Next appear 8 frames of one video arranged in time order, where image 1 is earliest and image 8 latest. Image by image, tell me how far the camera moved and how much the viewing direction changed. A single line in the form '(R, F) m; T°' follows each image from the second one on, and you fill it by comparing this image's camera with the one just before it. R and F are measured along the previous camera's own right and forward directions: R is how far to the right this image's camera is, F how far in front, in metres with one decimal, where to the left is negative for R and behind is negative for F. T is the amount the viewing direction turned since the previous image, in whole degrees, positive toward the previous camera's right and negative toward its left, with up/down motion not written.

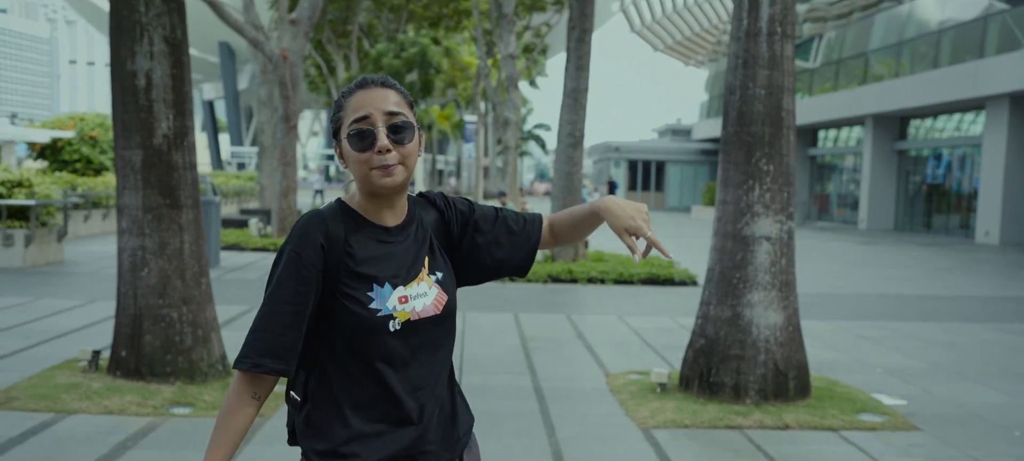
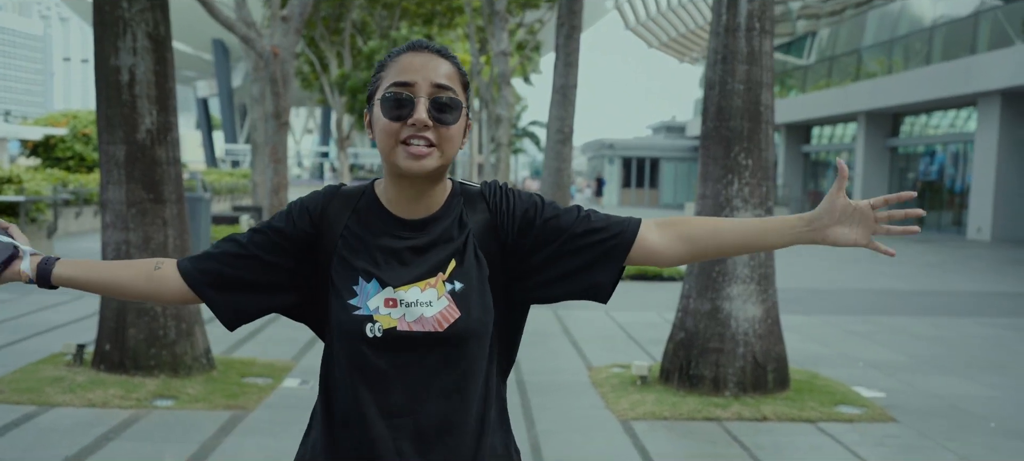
(+0.1, -0.1) m; 0°
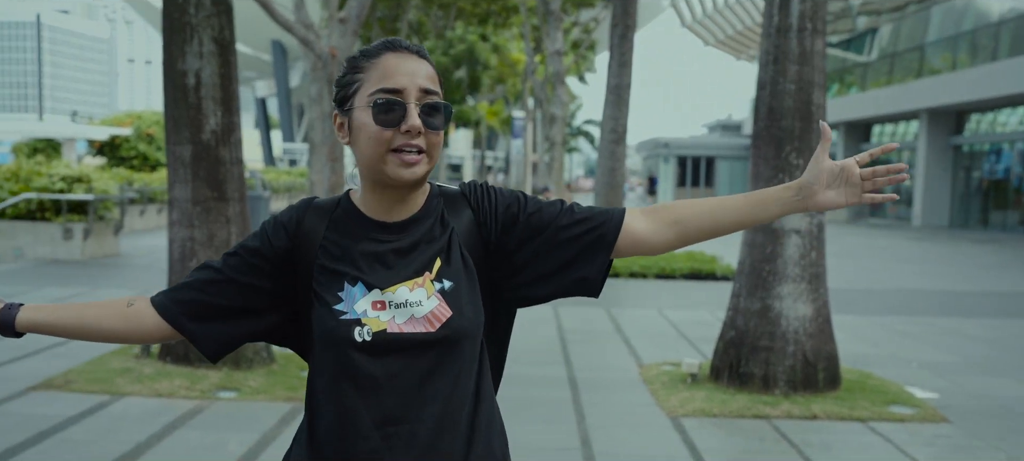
(0.0, -0.1) m; -3°
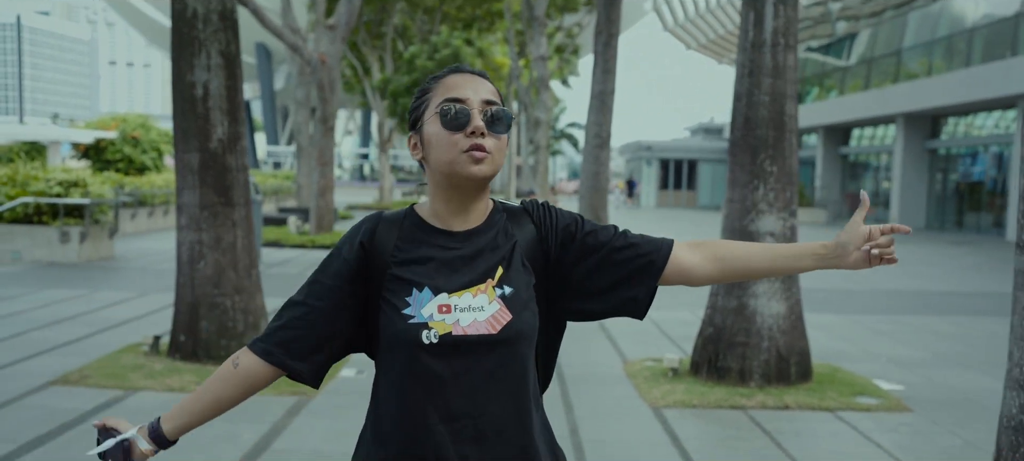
(-0.1, -0.4) m; +1°
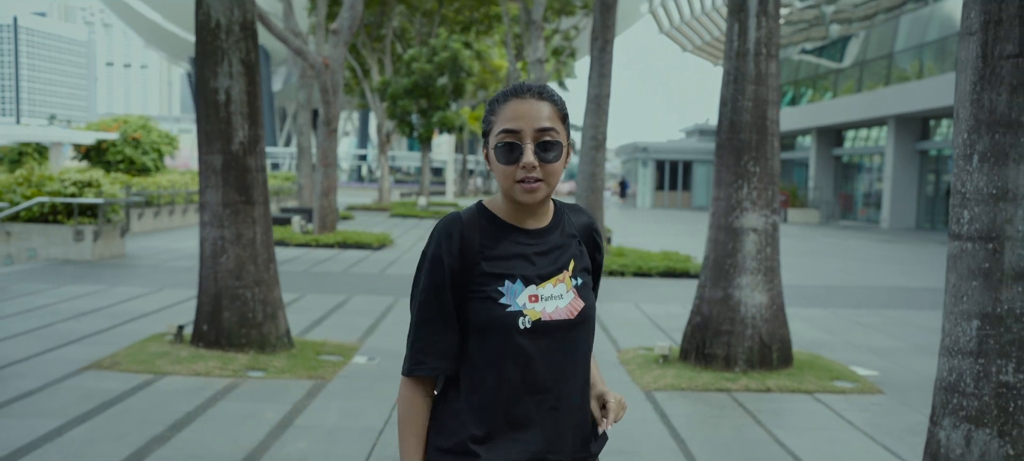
(0.0, -0.5) m; 0°
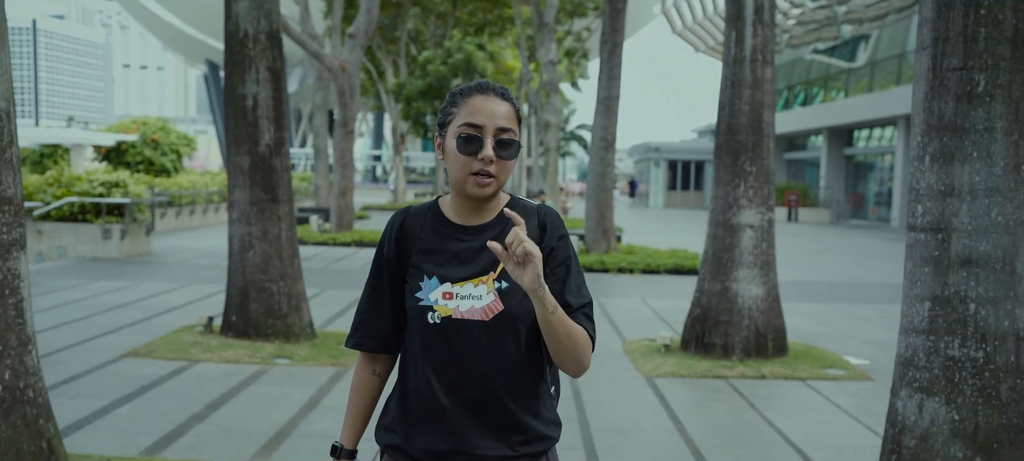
(0.0, -0.5) m; -1°
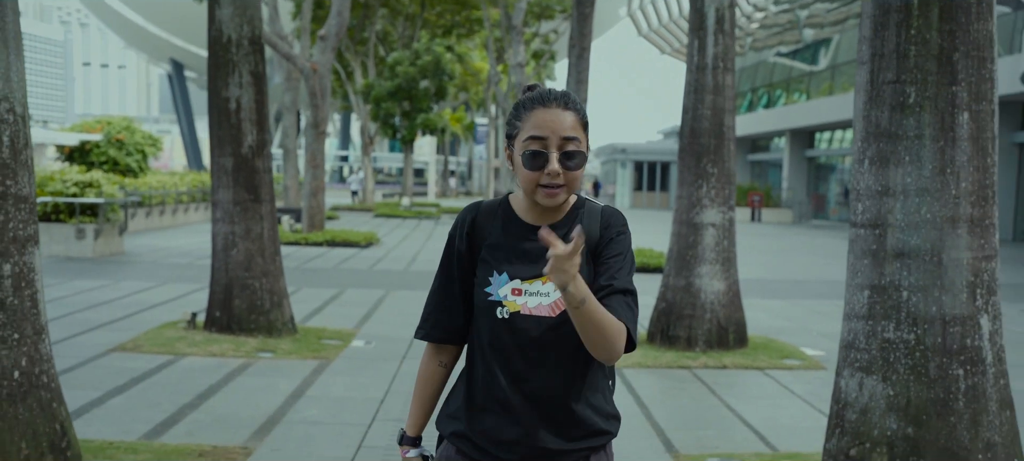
(-0.1, -0.4) m; +2°
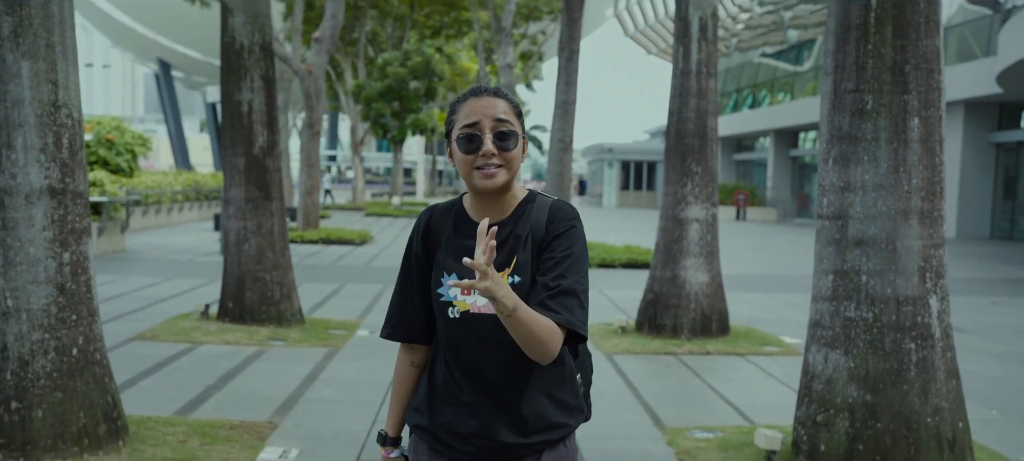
(-0.1, -0.5) m; +1°
